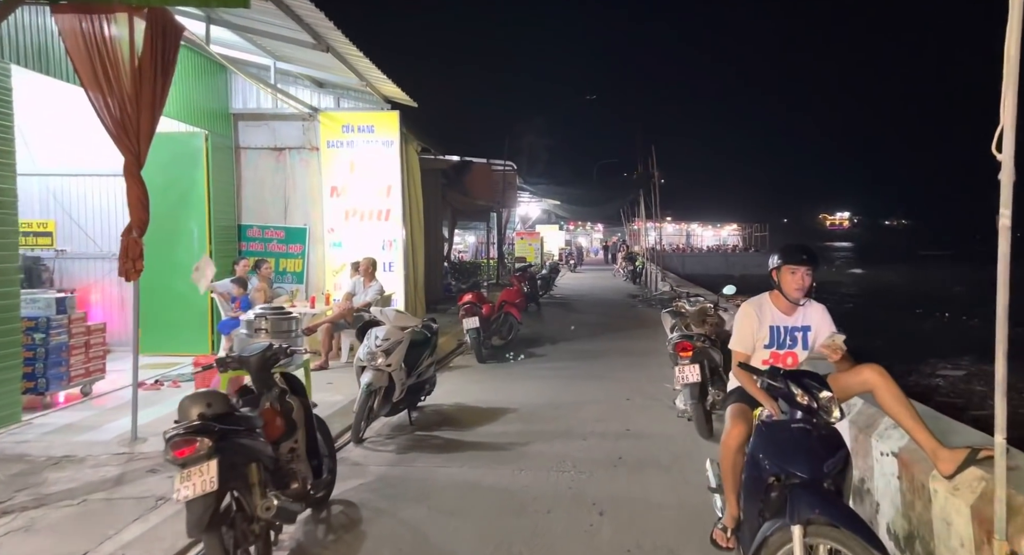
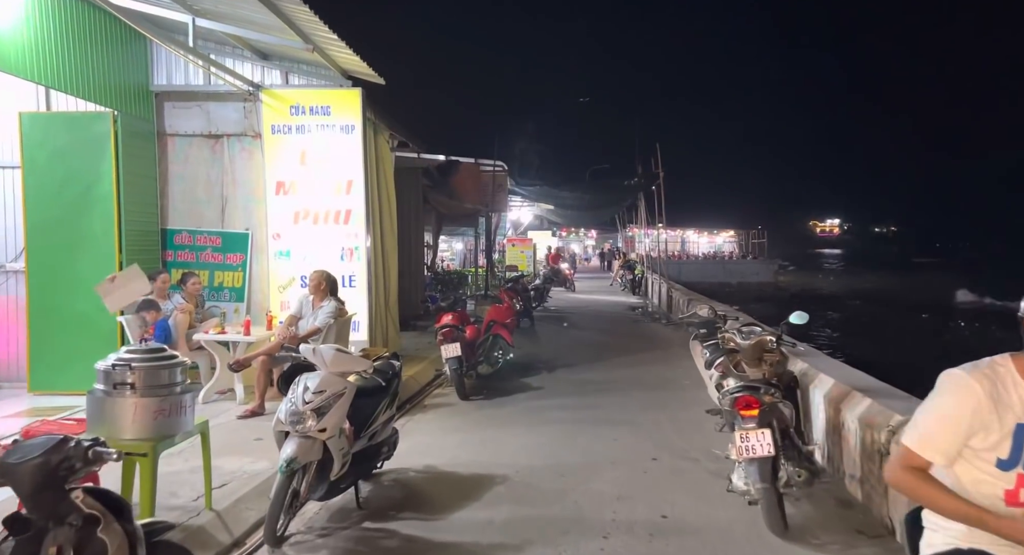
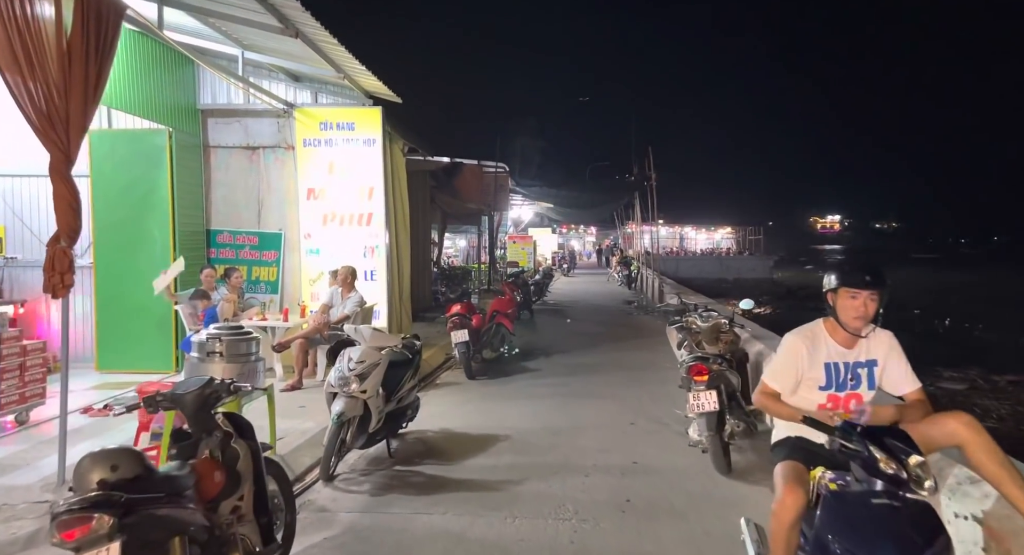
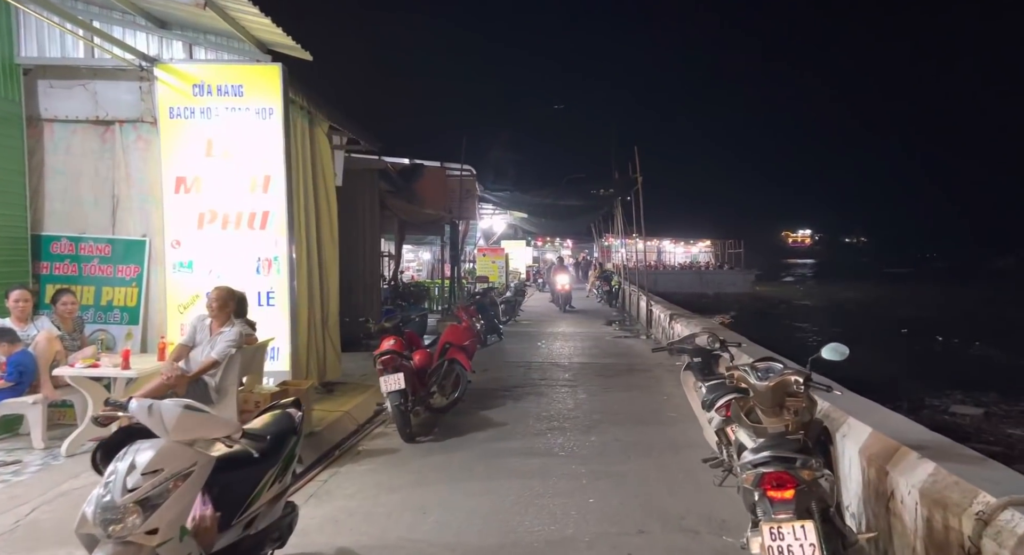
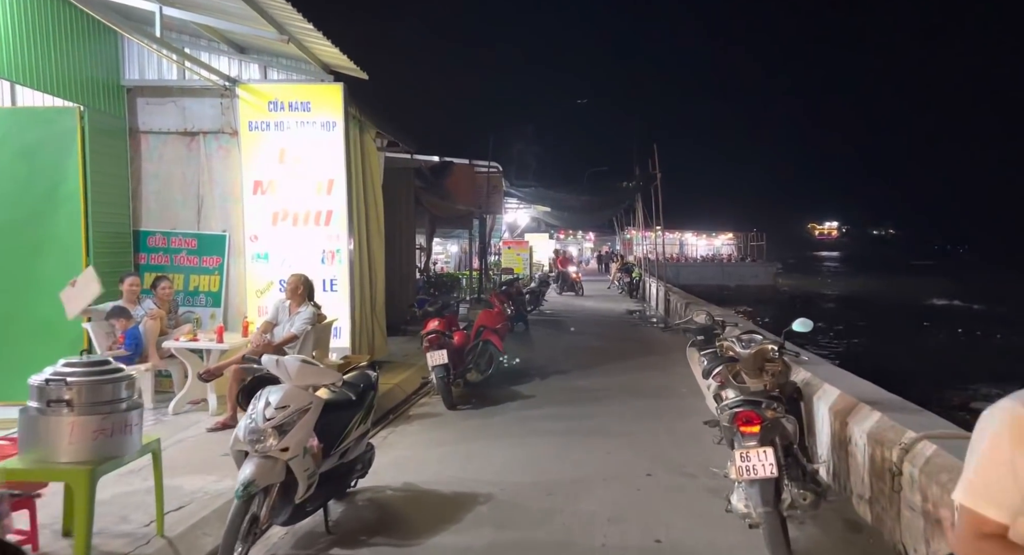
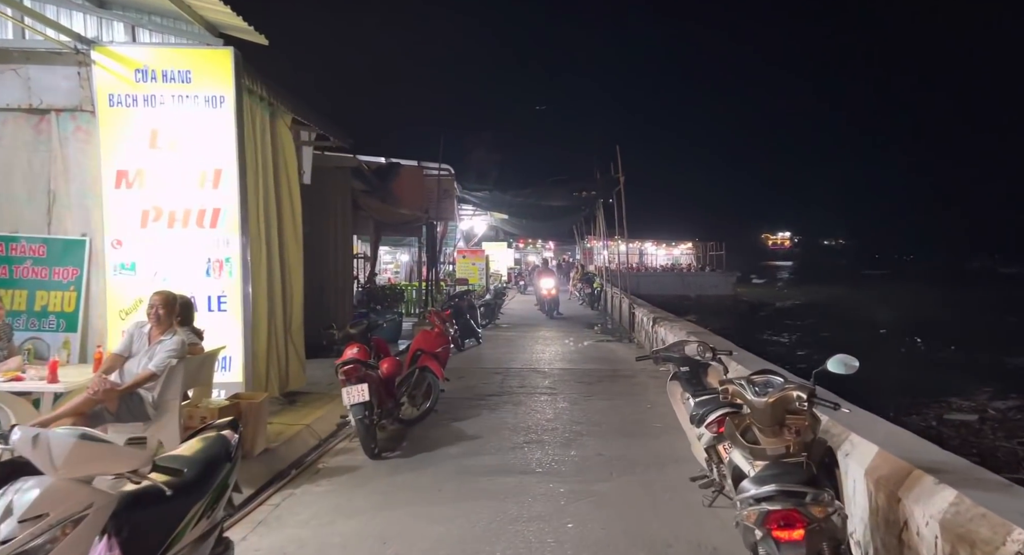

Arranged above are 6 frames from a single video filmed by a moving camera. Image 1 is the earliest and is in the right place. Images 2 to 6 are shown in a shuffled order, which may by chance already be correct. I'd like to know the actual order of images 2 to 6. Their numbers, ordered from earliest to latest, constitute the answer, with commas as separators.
3, 2, 5, 4, 6
